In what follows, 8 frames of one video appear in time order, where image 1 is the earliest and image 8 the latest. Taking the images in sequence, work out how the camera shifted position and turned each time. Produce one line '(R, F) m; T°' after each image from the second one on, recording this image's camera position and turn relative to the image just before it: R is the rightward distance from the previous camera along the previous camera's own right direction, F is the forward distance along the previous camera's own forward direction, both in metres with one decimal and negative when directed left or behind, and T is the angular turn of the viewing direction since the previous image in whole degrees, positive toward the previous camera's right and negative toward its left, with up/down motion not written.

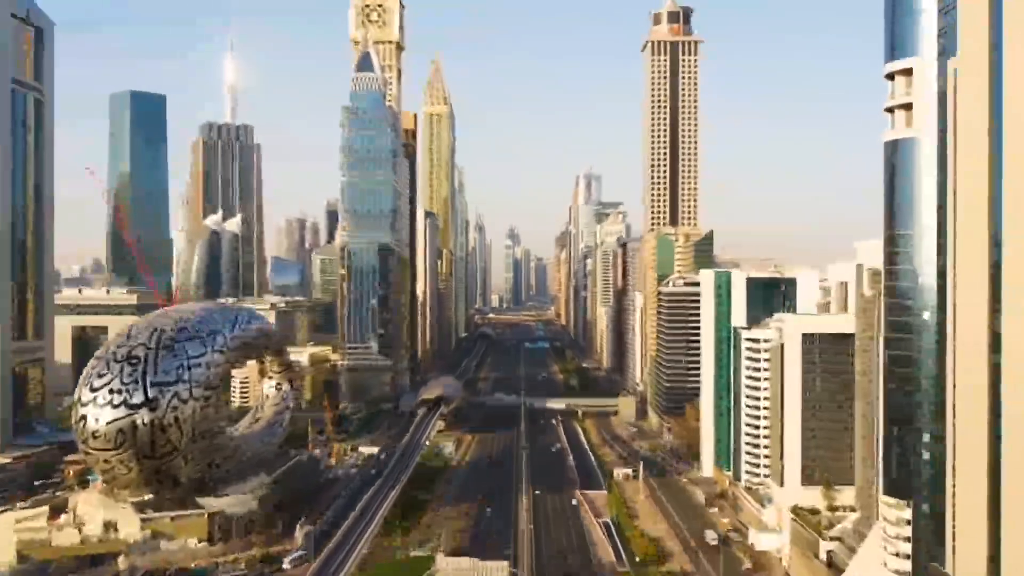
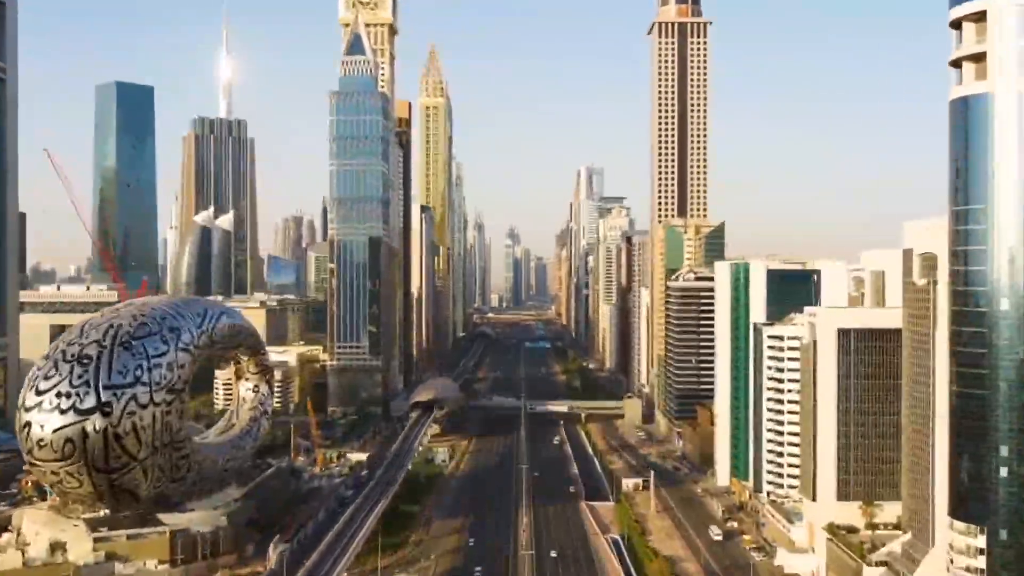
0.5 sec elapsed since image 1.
(+0.1, +7.2) m; 0°
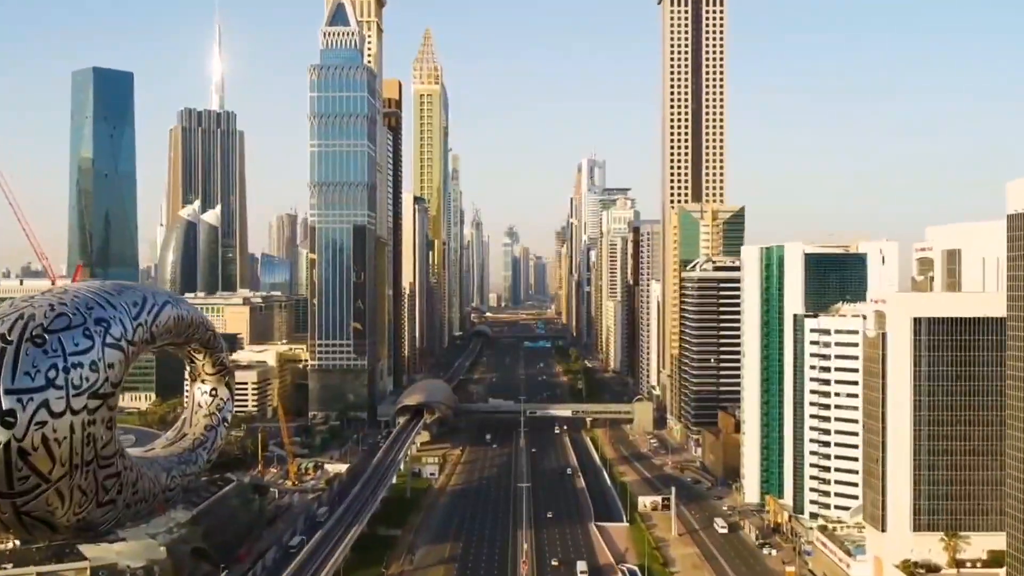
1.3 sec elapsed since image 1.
(+0.1, +10.8) m; 0°
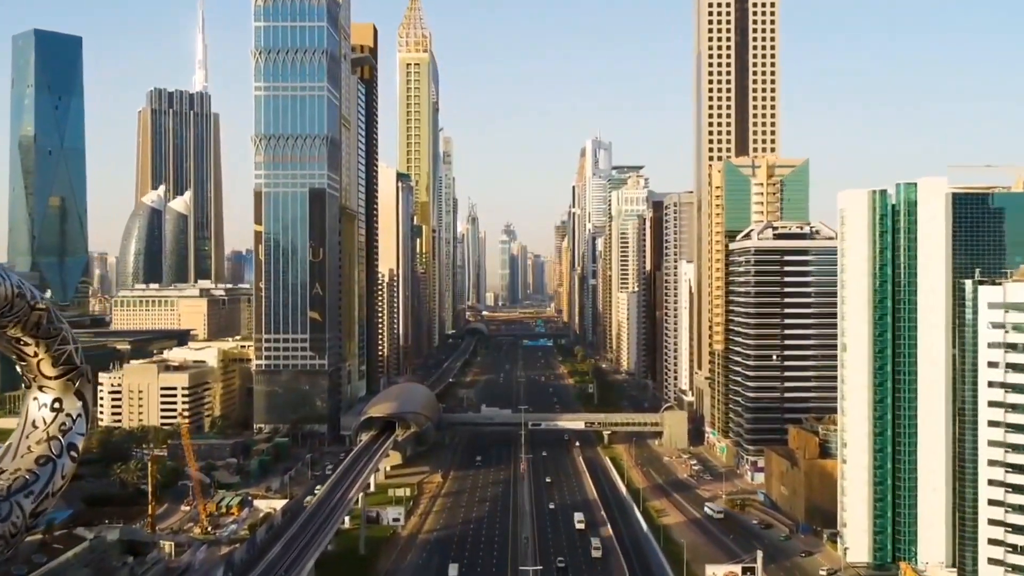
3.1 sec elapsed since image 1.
(0.0, +23.2) m; 0°
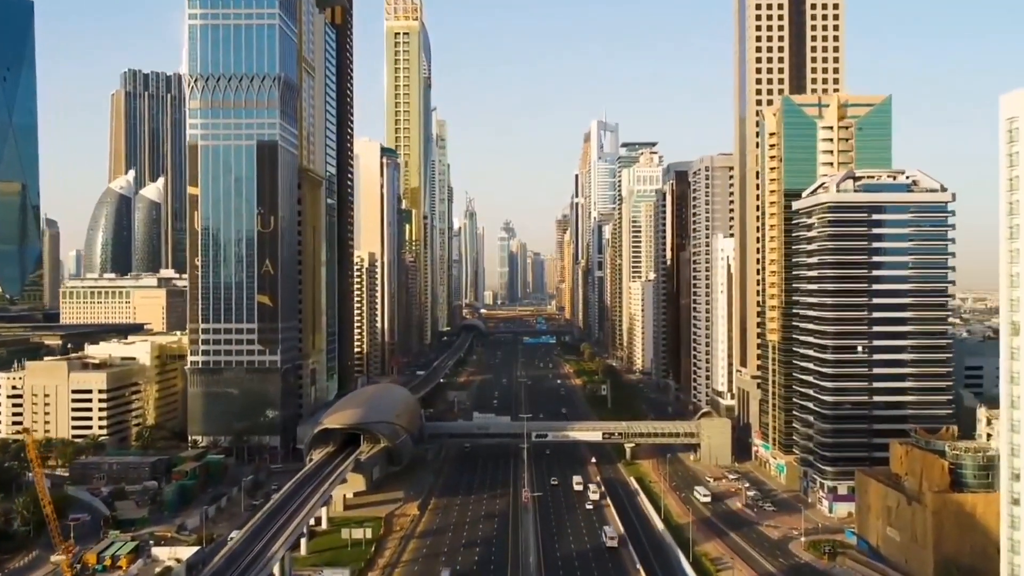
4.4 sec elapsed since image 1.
(0.0, +17.8) m; 0°
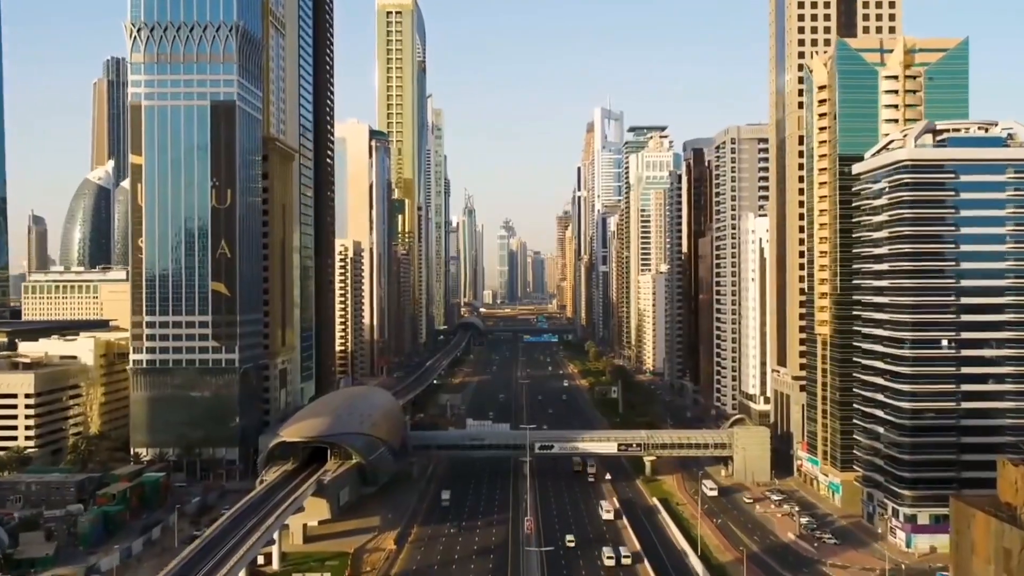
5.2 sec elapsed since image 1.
(0.0, +10.7) m; 0°
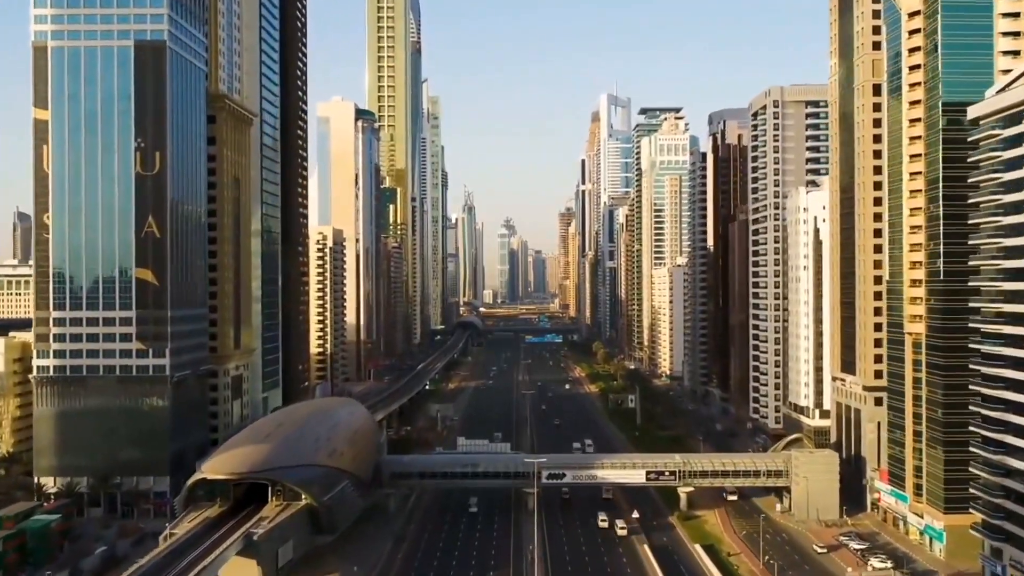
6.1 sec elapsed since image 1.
(0.0, +12.4) m; 0°
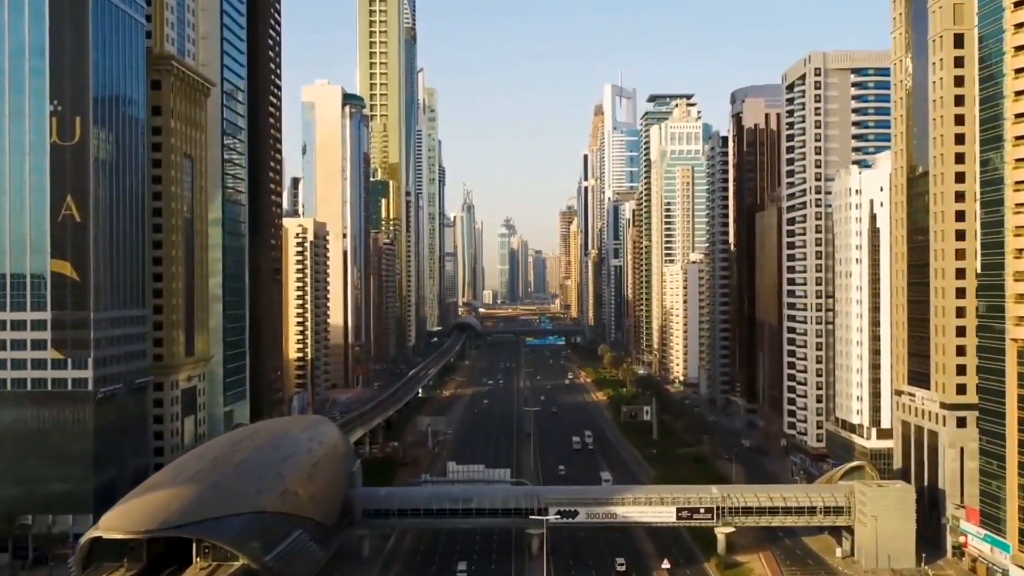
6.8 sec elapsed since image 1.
(0.0, +8.9) m; 0°
